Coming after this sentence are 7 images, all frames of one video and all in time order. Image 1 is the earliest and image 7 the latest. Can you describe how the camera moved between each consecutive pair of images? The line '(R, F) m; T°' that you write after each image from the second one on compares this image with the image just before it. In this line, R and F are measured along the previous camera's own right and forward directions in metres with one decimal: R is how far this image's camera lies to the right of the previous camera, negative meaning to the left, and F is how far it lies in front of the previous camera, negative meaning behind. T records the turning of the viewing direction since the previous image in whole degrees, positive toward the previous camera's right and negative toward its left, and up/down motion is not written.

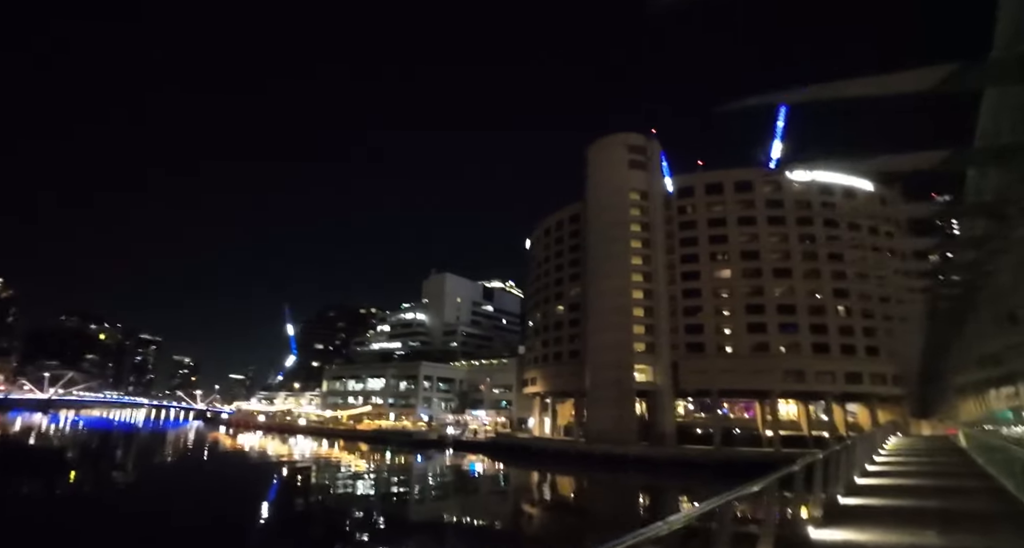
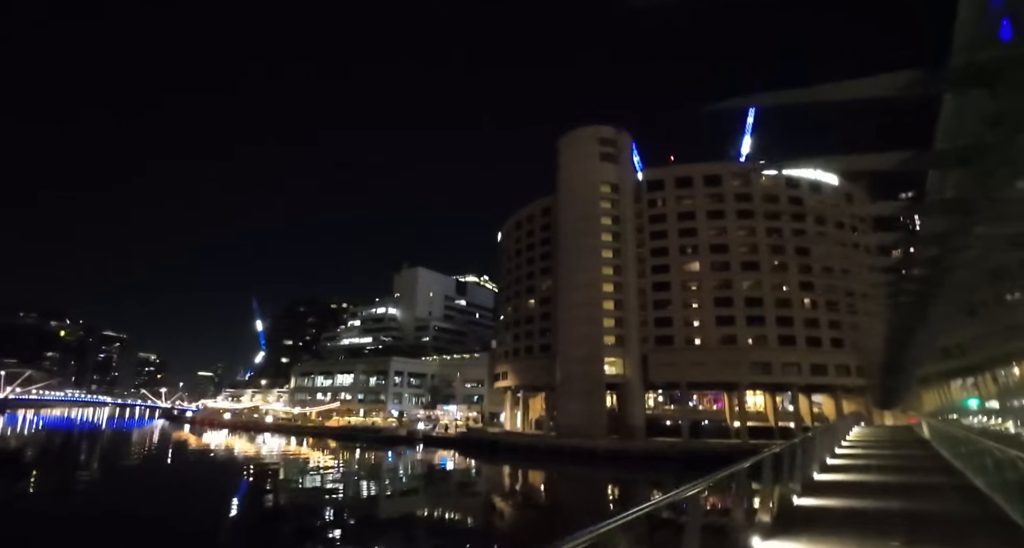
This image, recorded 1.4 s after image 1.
(+0.5, +0.8) m; +3°
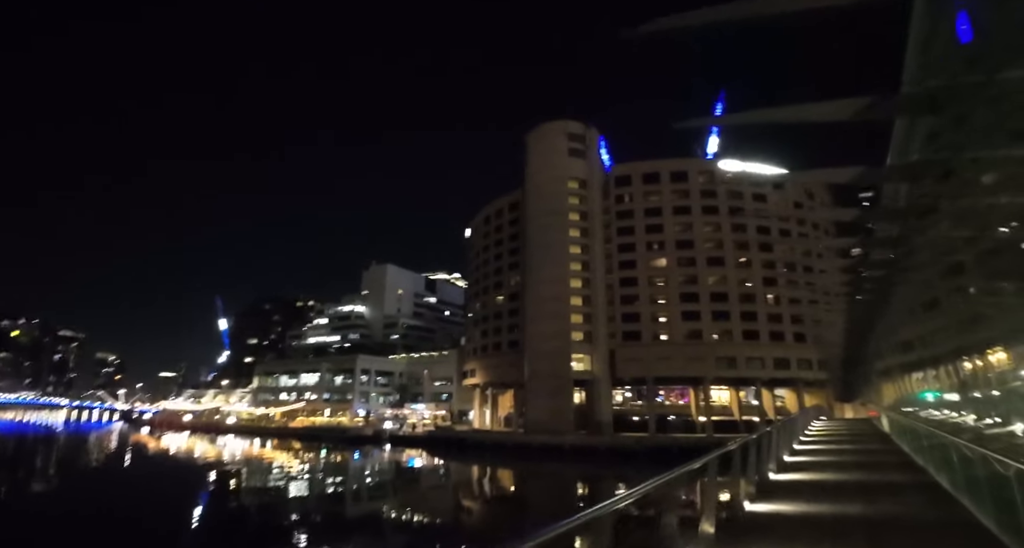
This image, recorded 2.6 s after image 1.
(+0.4, +0.7) m; +3°
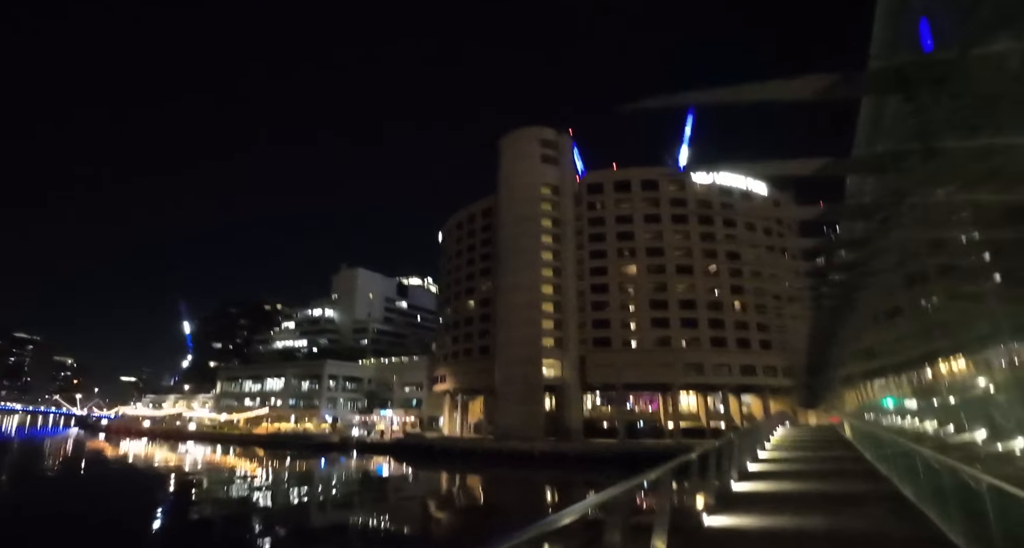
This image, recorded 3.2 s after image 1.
(+0.2, +0.3) m; +3°
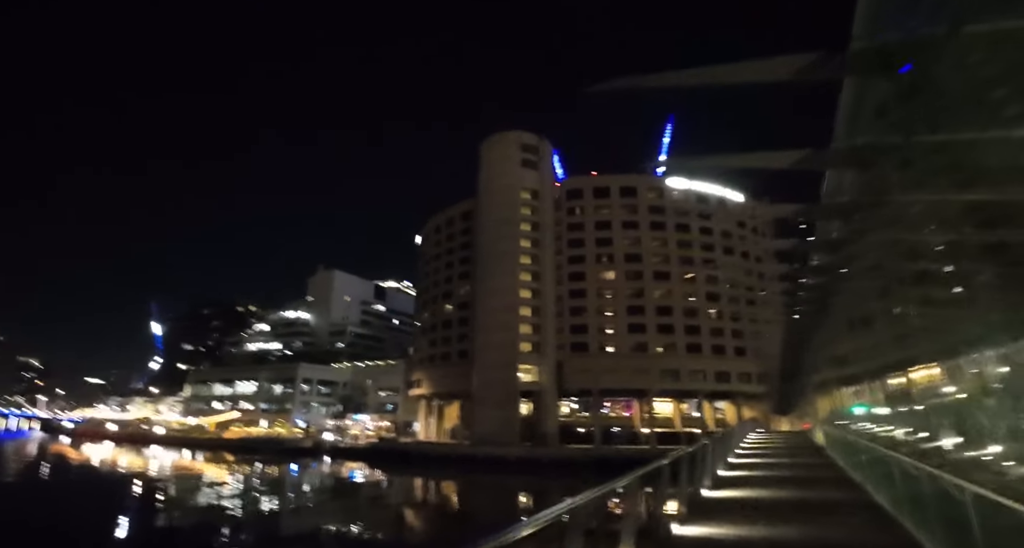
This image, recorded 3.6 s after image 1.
(+0.1, +0.3) m; +2°
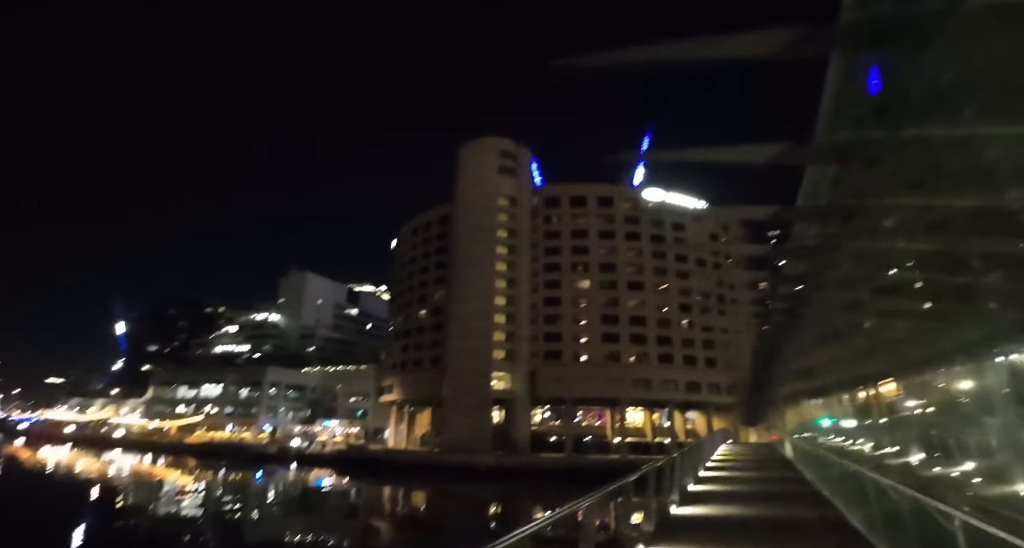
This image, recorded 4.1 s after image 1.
(+0.1, +0.3) m; +3°
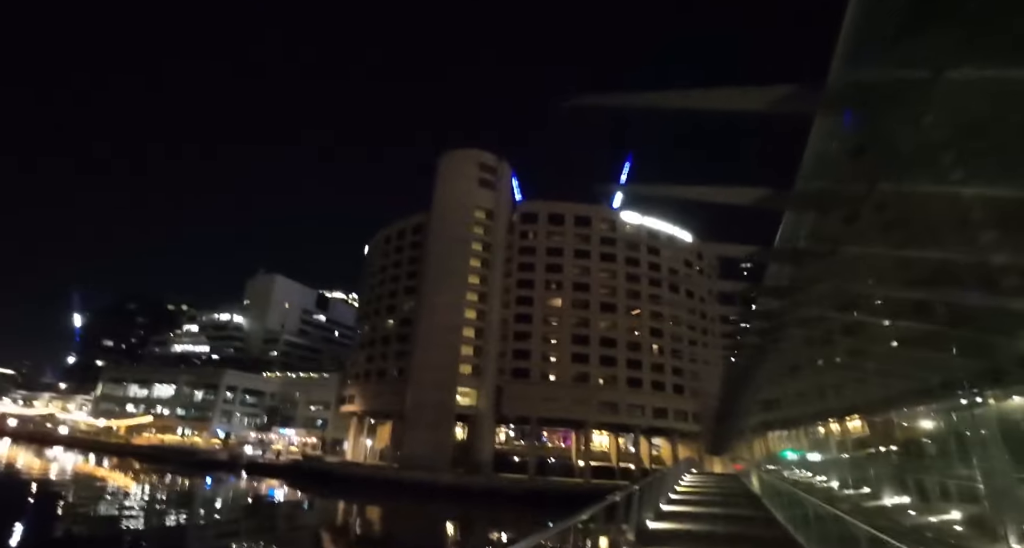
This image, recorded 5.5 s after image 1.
(+0.3, +0.9) m; +3°
